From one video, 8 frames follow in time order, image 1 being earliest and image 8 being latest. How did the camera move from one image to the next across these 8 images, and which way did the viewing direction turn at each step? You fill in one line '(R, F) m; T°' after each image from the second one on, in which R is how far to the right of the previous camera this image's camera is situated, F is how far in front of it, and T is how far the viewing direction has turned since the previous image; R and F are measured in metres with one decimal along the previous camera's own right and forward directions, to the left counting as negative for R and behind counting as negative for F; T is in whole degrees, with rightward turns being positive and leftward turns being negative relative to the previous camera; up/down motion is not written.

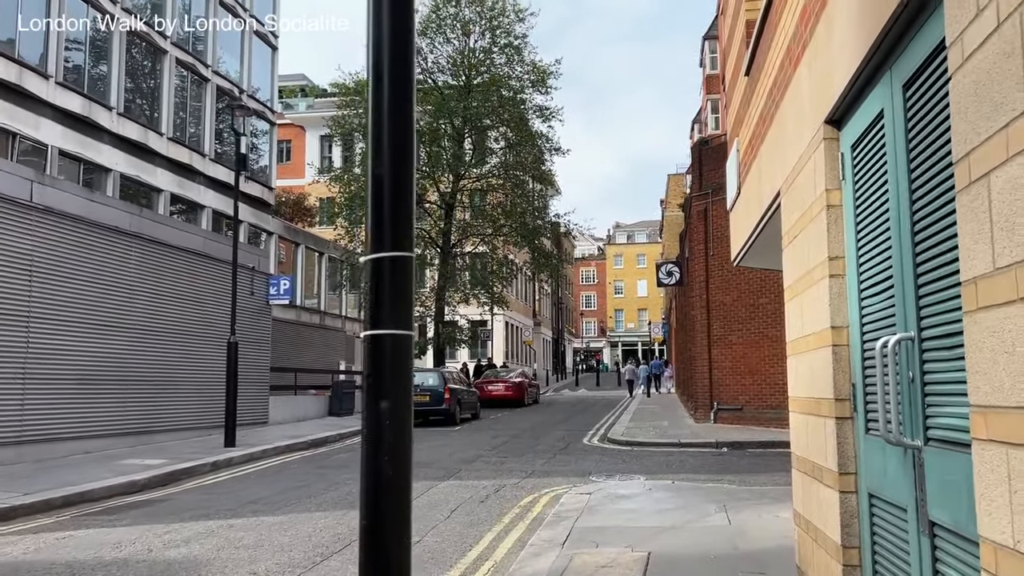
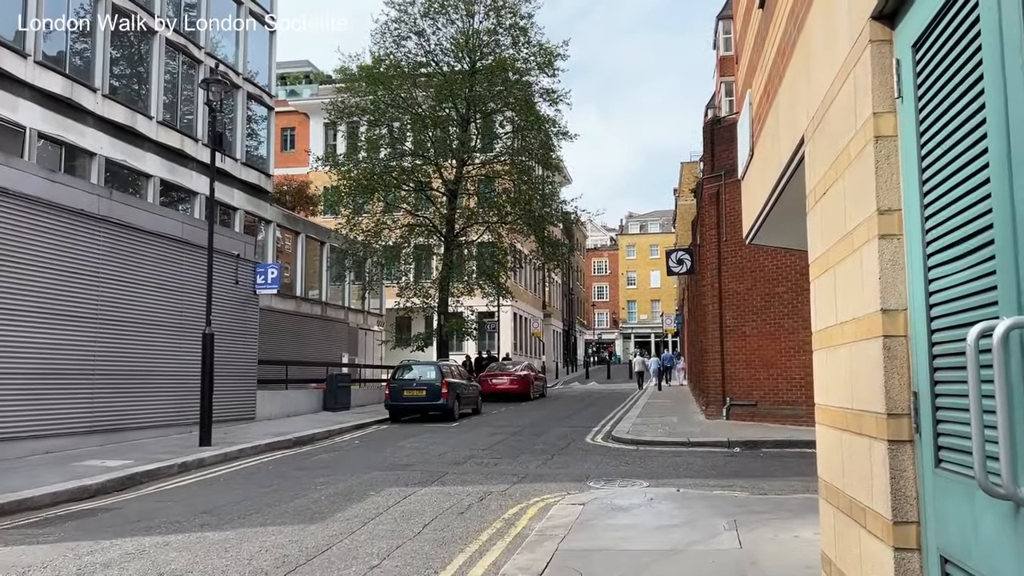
(+0.3, +1.0) m; -1°
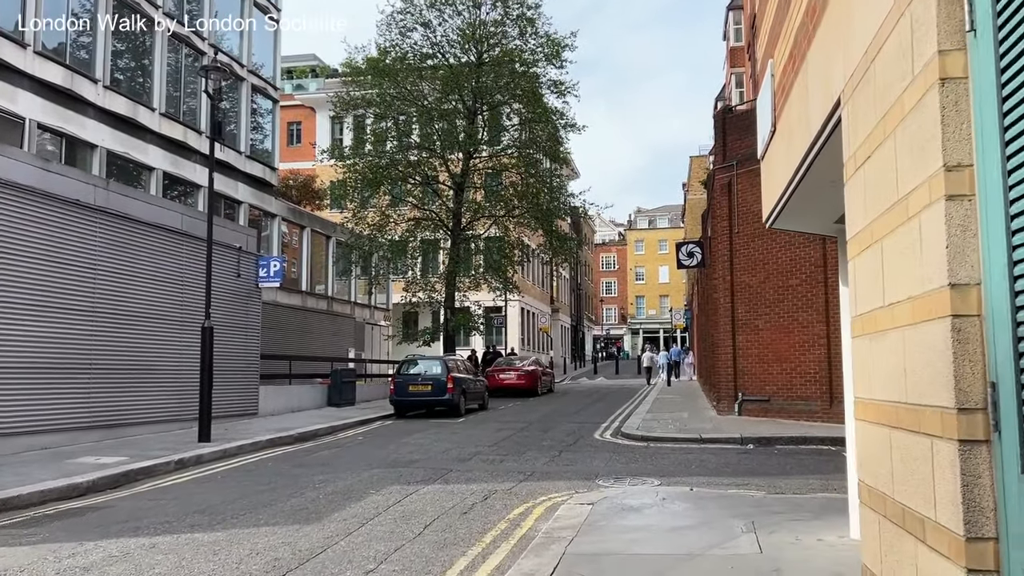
(0.0, +0.4) m; -1°
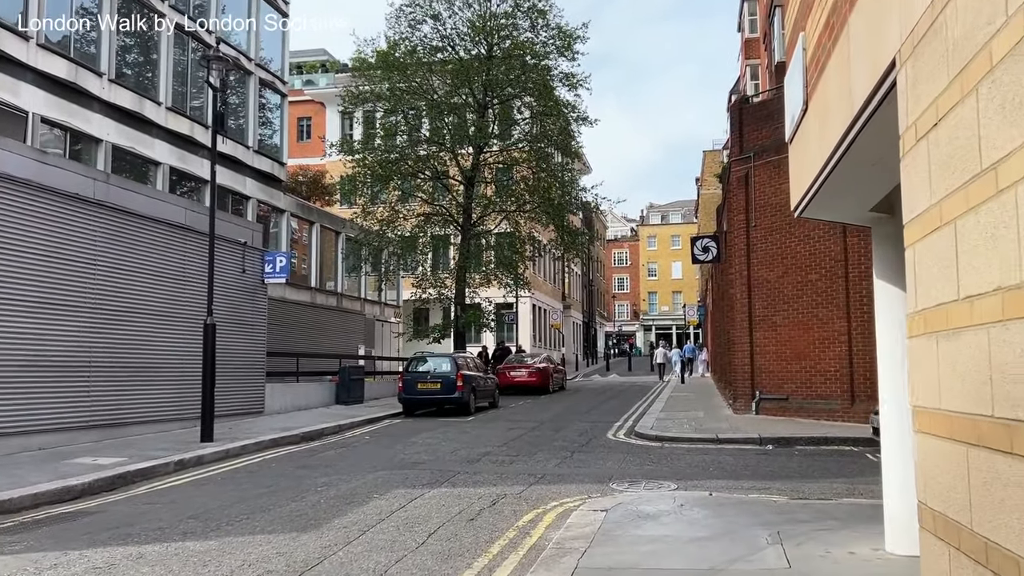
(0.0, +0.4) m; -1°
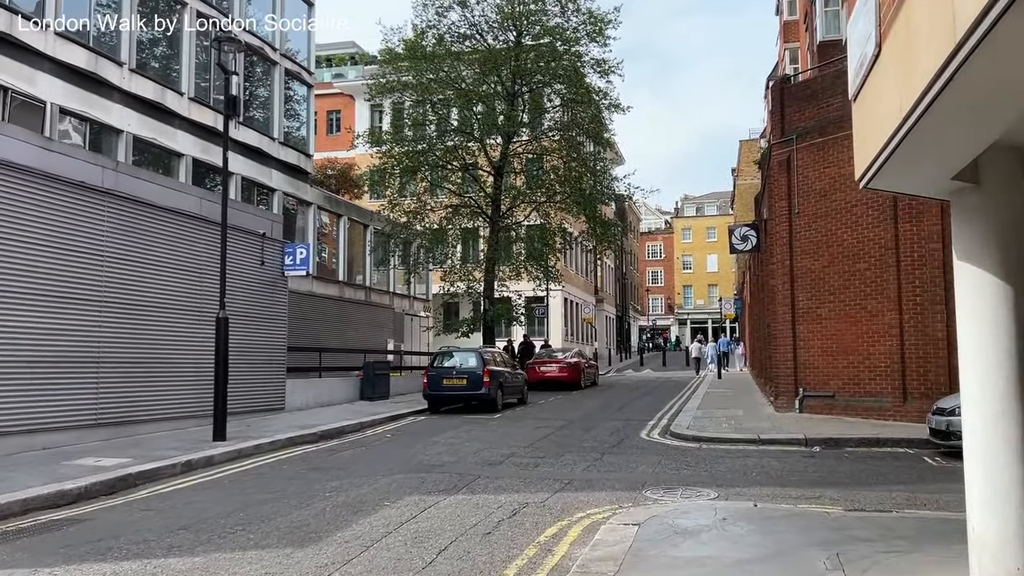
(+0.1, +0.8) m; -2°
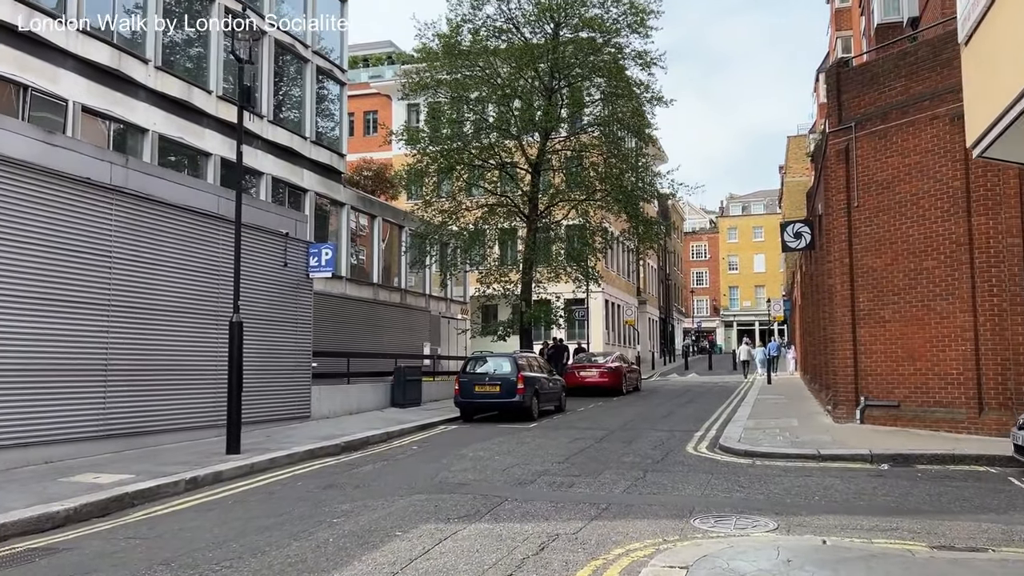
(+0.1, +1.0) m; -3°
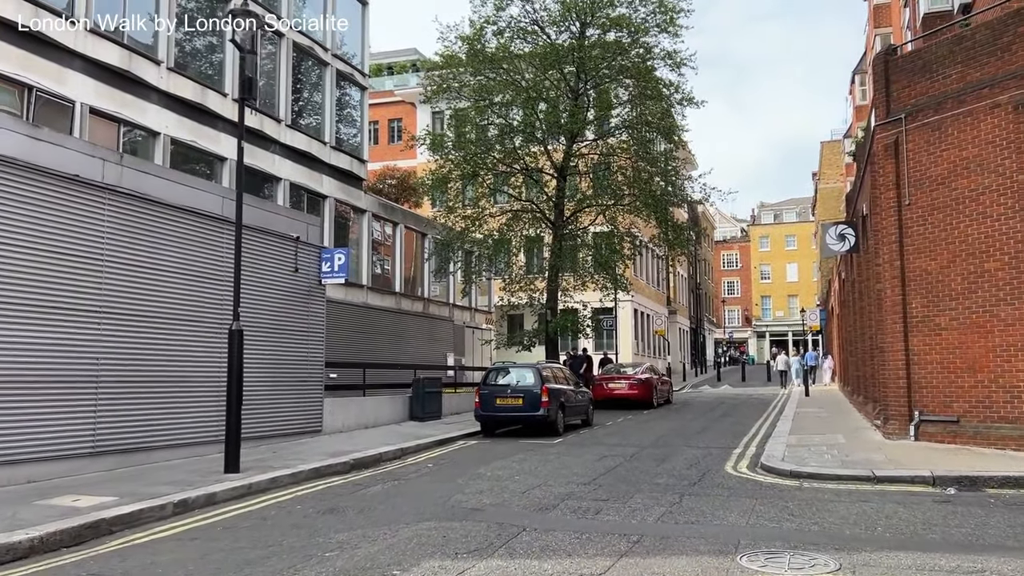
(+0.1, +0.9) m; -2°
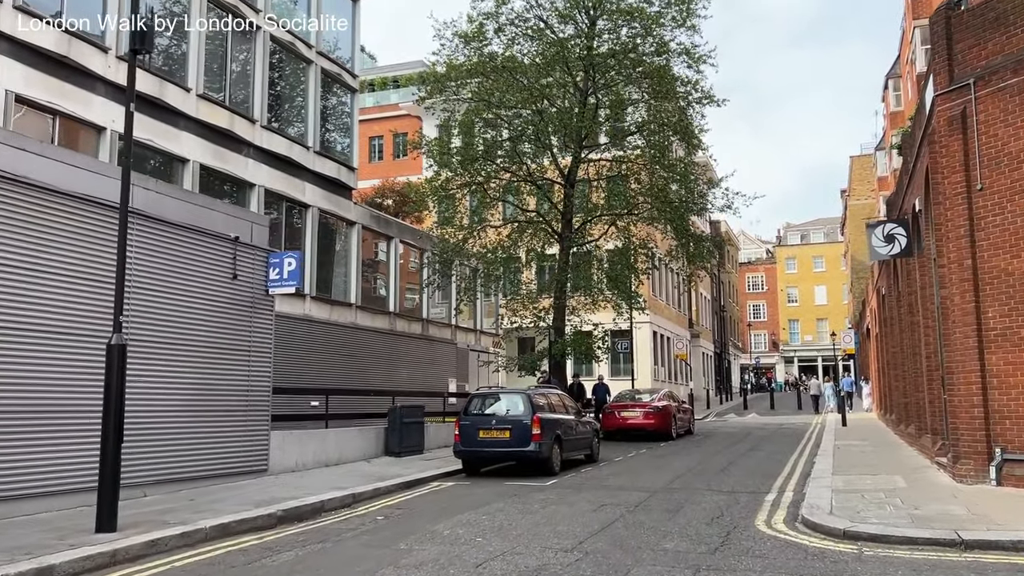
(+0.6, +2.5) m; -2°
